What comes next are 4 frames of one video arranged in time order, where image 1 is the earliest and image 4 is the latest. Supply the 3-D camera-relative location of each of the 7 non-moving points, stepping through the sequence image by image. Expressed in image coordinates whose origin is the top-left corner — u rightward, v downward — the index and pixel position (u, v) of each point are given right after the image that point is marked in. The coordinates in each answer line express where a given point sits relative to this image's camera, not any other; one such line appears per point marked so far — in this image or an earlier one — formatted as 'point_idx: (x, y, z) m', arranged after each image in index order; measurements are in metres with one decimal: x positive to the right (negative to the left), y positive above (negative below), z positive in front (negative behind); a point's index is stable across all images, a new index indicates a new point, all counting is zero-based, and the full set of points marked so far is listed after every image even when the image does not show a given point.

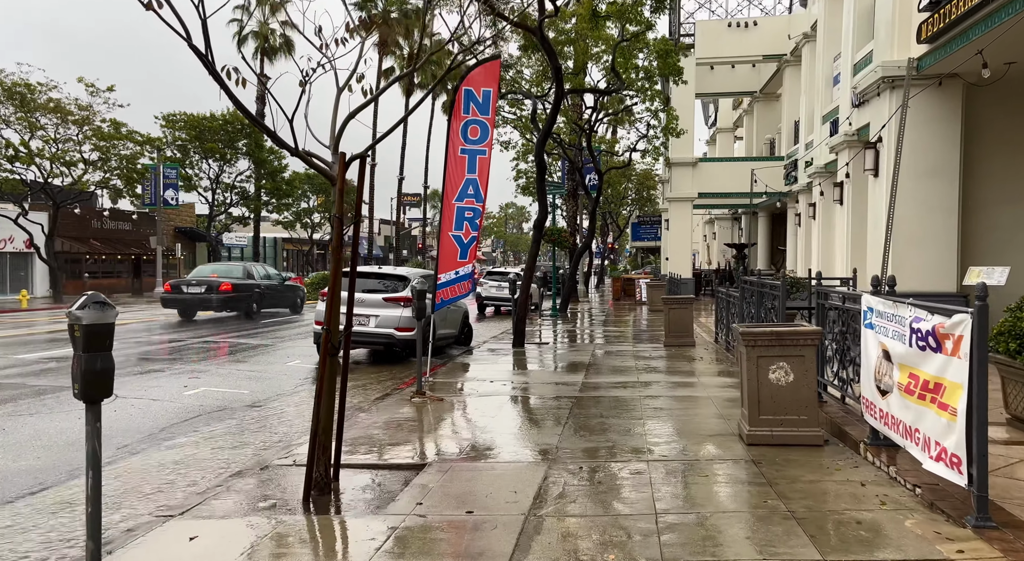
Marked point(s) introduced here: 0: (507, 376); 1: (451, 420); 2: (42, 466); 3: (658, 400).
0: (-0.1, -1.5, +12.1) m
1: (-0.7, -1.6, +9.2) m
2: (-3.9, -1.5, +6.5) m
3: (+1.8, -1.4, +9.5) m
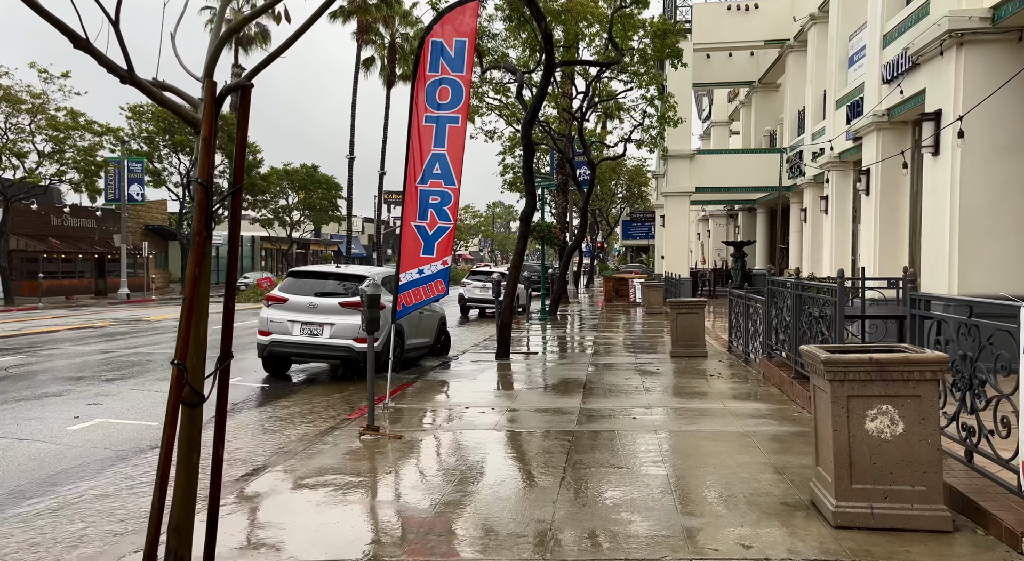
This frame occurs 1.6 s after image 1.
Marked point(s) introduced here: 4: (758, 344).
0: (-0.3, -1.5, +9.9) m
1: (-0.9, -1.7, +7.1) m
2: (-4.0, -1.6, +4.2) m
3: (+1.6, -1.5, +7.4) m
4: (+3.7, -0.9, +11.8) m
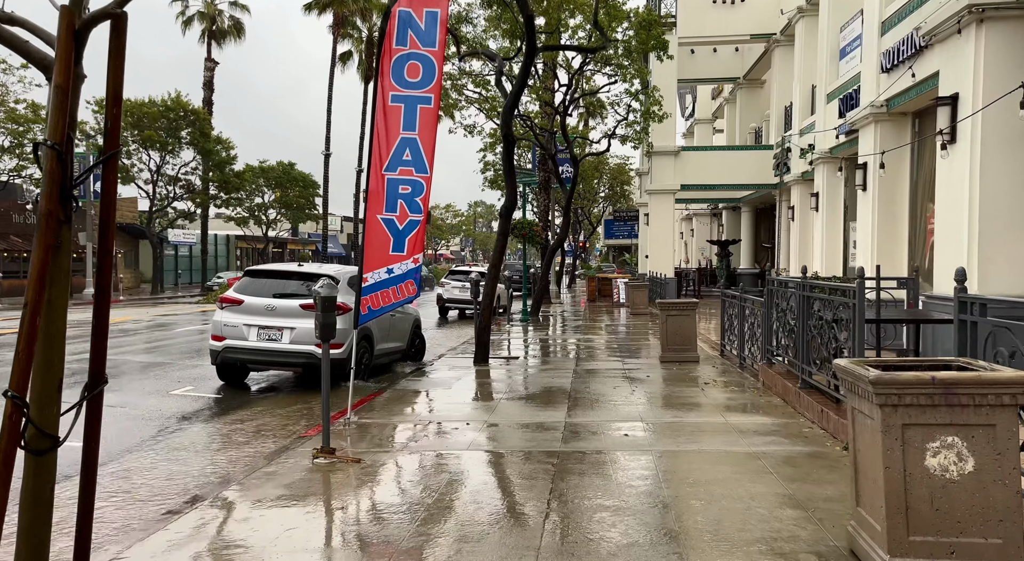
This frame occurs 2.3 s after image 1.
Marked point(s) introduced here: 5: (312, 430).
0: (-0.6, -1.5, +9.0) m
1: (-1.1, -1.7, +6.1) m
2: (-4.2, -1.6, +3.2) m
3: (+1.4, -1.5, +6.5) m
4: (+3.4, -0.9, +11.0) m
5: (-2.1, -1.6, +8.7) m
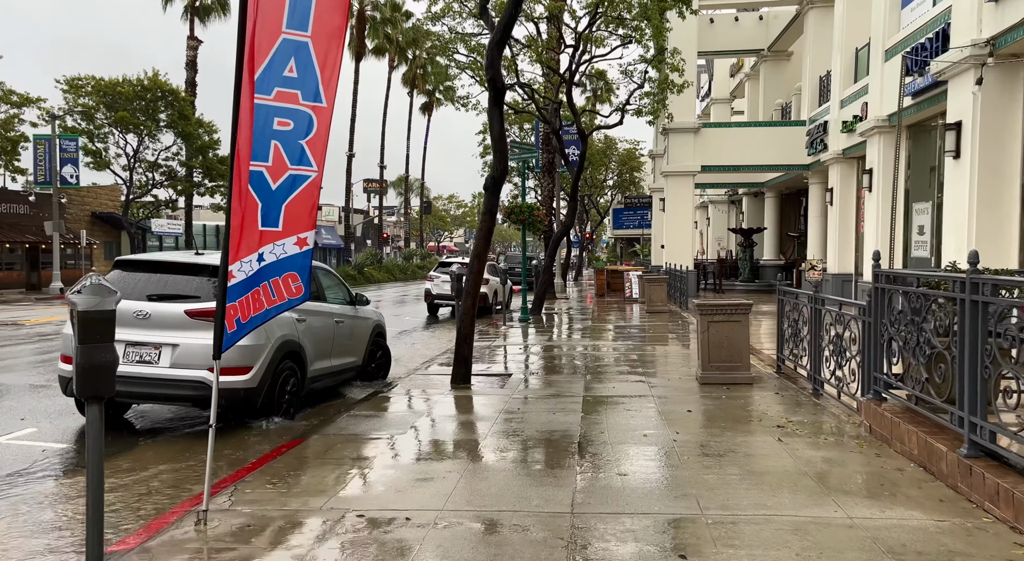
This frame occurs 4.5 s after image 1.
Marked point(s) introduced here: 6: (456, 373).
0: (-0.7, -1.5, +5.7) m
1: (-1.3, -1.7, +2.9) m
2: (-4.4, -1.6, 0.0) m
3: (+1.2, -1.5, +3.2) m
4: (+3.2, -0.9, +7.7) m
5: (-2.3, -1.5, +5.5) m
6: (-0.7, -1.2, +10.4) m
